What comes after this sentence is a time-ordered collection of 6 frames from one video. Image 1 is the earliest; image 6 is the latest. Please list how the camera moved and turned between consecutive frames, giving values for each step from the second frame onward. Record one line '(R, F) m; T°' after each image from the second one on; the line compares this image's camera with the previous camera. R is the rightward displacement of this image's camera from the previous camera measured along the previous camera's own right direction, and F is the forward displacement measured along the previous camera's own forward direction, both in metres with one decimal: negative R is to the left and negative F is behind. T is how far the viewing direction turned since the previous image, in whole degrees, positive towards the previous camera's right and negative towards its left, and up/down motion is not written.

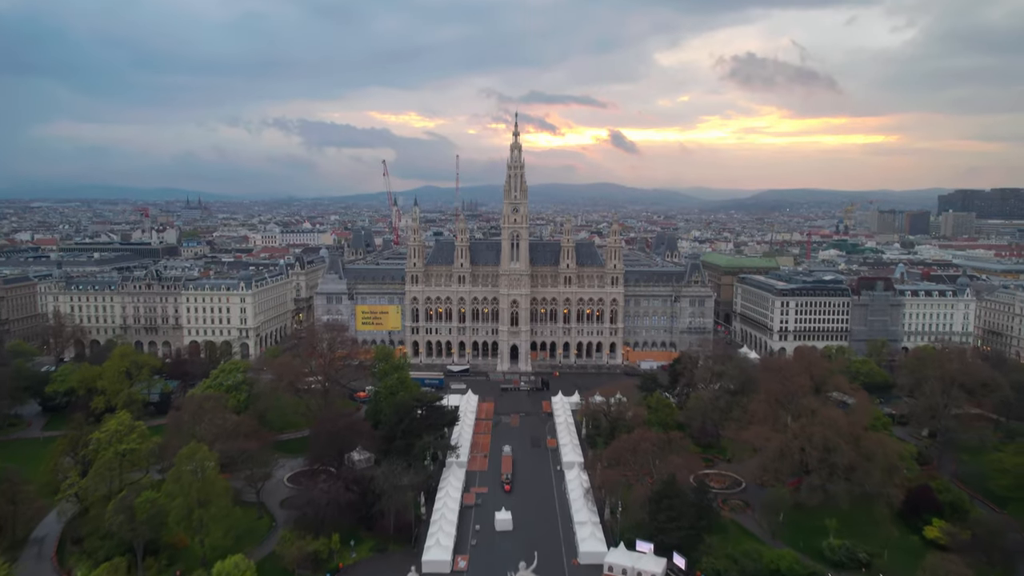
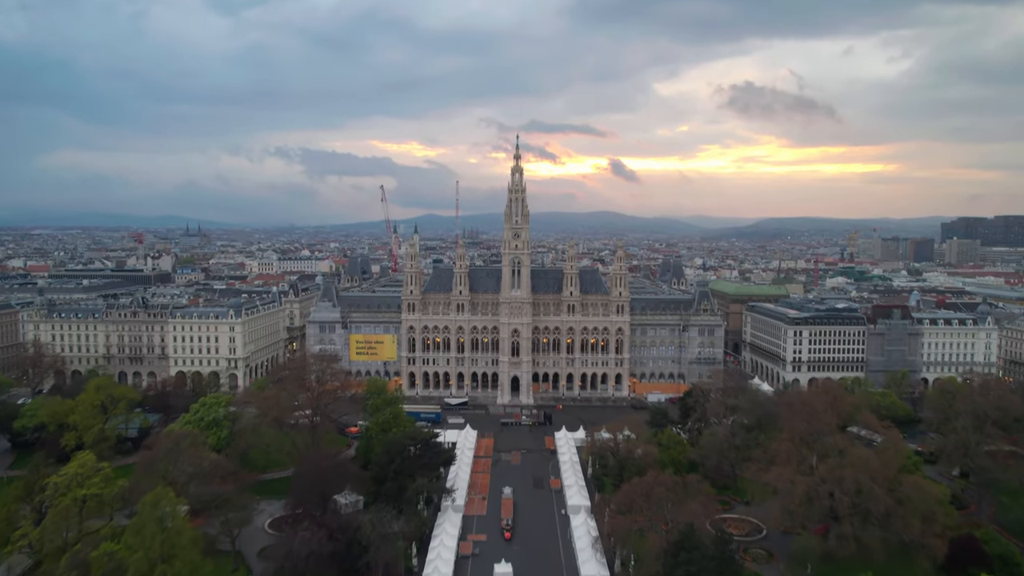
(0.0, +5.3) m; 0°
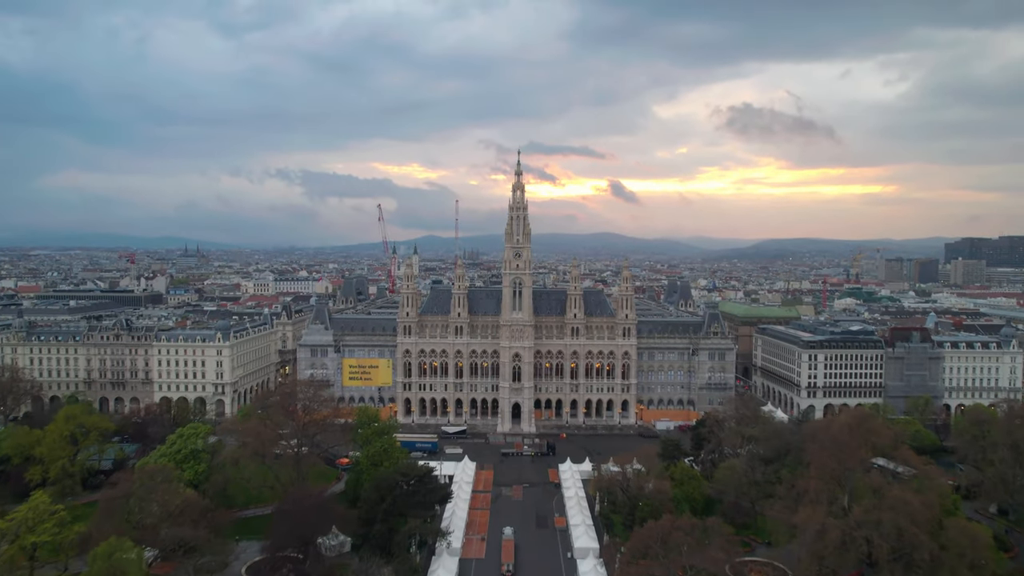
(-0.1, +5.5) m; 0°
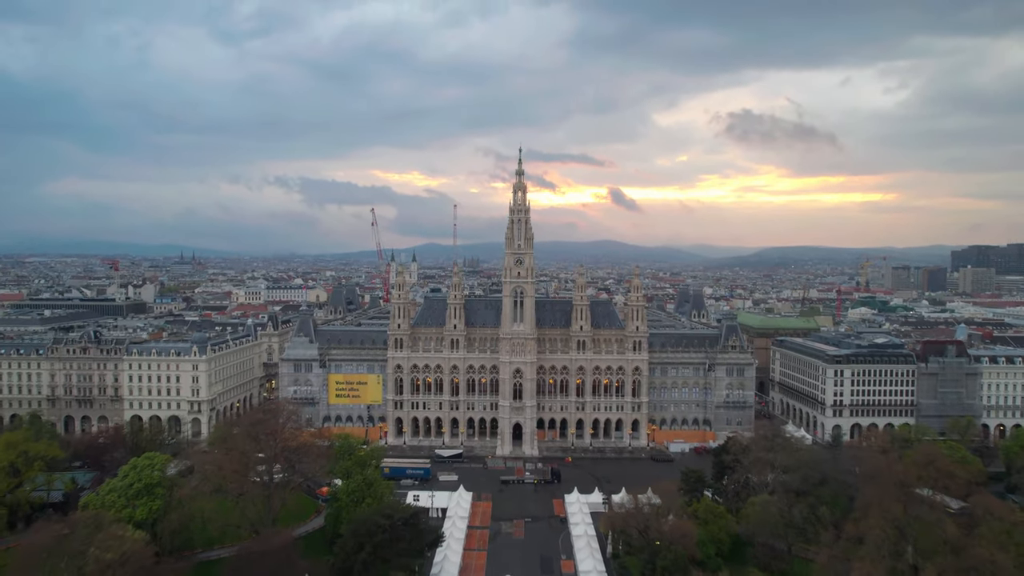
(-0.1, +9.2) m; 0°
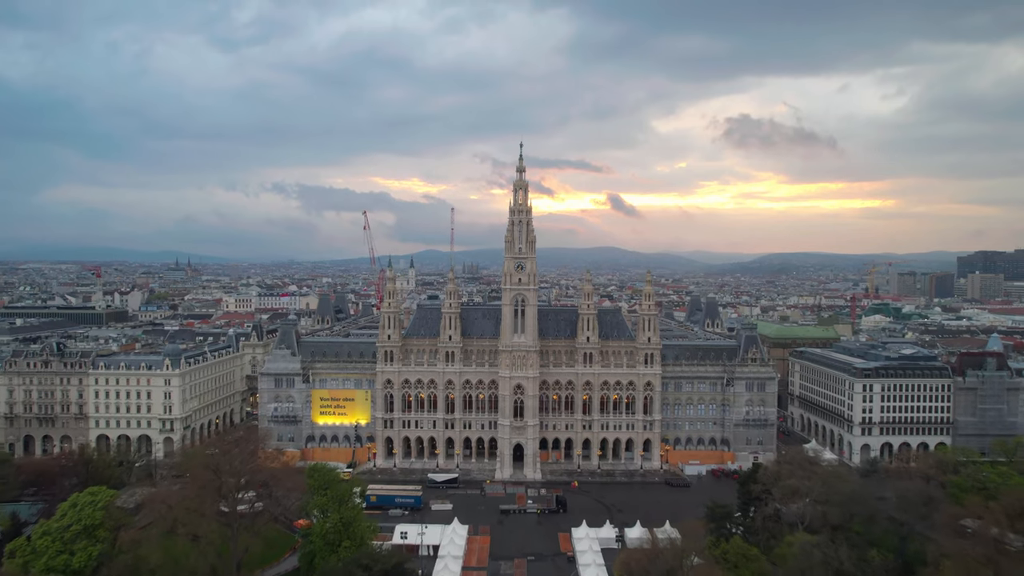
(-0.2, +8.9) m; 0°
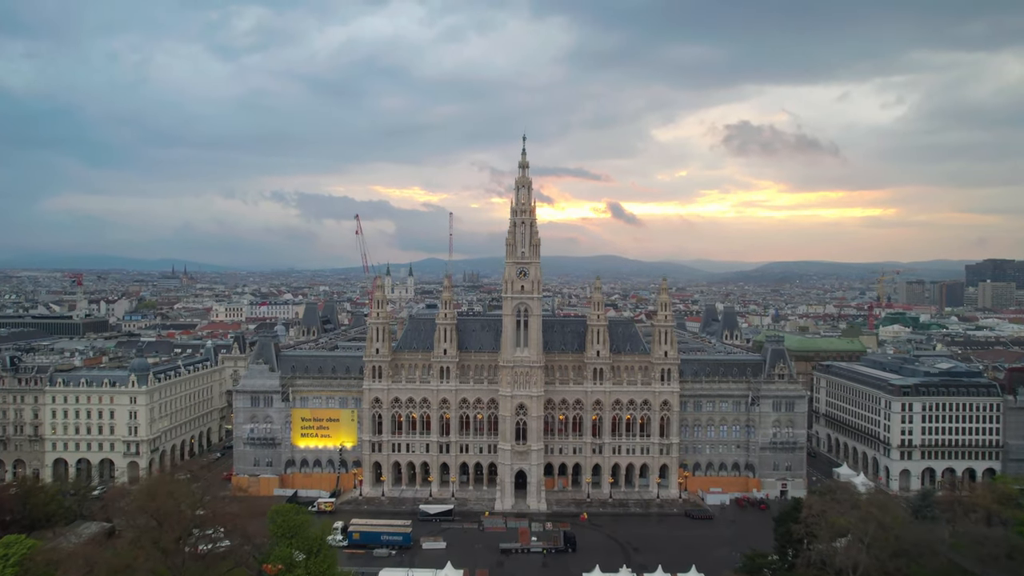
(-0.2, +9.5) m; 0°
